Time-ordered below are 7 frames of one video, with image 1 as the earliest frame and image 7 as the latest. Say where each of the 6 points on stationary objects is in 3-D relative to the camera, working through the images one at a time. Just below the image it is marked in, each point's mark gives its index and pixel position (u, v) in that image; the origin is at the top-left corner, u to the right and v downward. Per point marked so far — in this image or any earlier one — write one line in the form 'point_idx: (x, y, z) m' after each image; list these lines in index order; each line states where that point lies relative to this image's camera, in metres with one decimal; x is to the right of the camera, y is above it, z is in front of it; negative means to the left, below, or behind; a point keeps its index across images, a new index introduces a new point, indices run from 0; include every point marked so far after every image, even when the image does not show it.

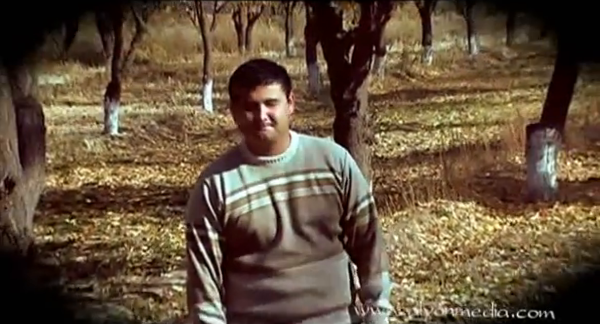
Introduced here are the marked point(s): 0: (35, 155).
0: (-0.7, 0.0, +2.2) m
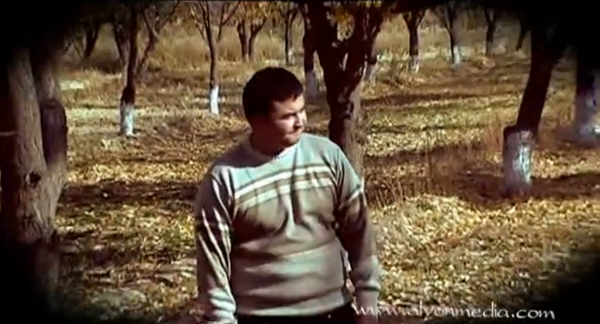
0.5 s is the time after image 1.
0: (-0.7, 0.0, +2.5) m
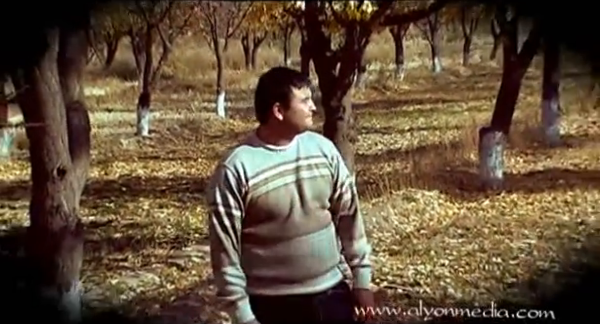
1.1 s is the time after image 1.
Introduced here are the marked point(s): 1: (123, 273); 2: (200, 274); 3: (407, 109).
0: (-0.8, 0.0, +2.8) m
1: (-0.6, -0.4, +2.8) m
2: (-0.4, -0.4, +2.8) m
3: (+0.4, +0.2, +2.9) m
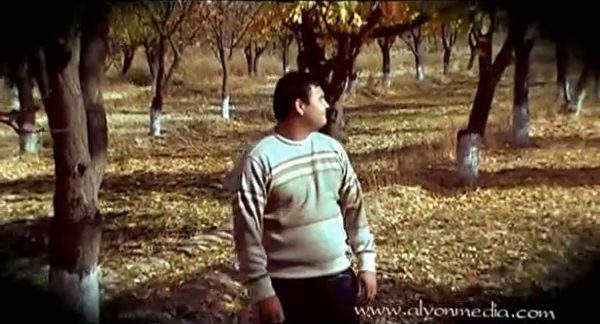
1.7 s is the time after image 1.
0: (-0.8, 0.0, +3.1) m
1: (-0.6, -0.4, +3.1) m
2: (-0.4, -0.4, +3.1) m
3: (+0.4, +0.2, +3.3) m
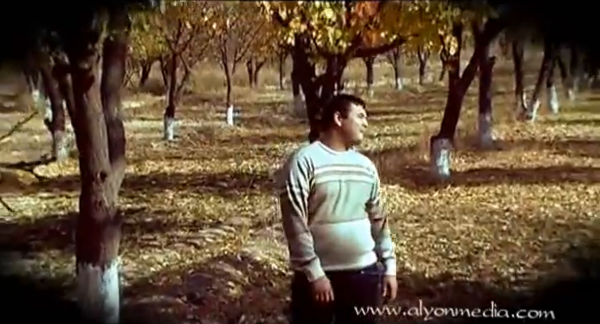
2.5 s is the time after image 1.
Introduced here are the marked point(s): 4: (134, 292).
0: (-0.8, 0.0, +3.5) m
1: (-0.6, -0.4, +3.5) m
2: (-0.4, -0.4, +3.5) m
3: (+0.3, +0.2, +3.7) m
4: (-0.7, -0.5, +3.1) m
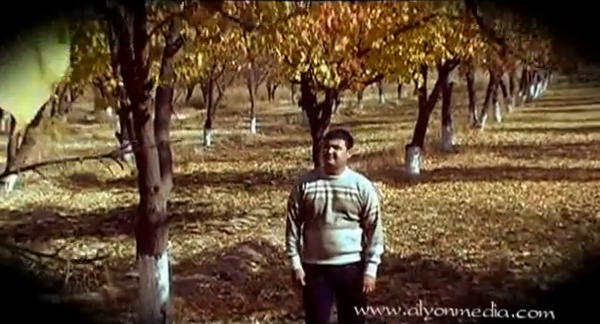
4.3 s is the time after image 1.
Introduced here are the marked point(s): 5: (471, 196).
0: (-0.8, 0.0, +4.7) m
1: (-0.6, -0.4, +4.7) m
2: (-0.3, -0.4, +4.7) m
3: (+0.4, +0.2, +4.8) m
4: (-0.6, -0.6, +4.3) m
5: (+1.0, -0.2, +4.6) m
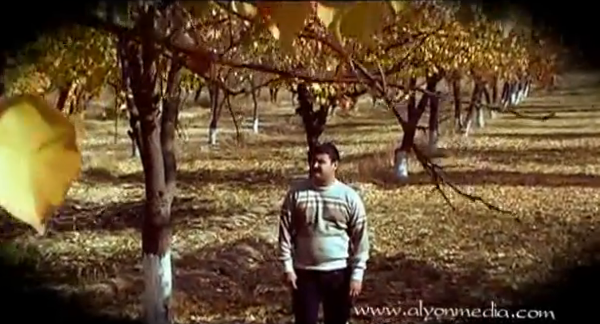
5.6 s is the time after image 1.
0: (-0.8, 0.0, +5.0) m
1: (-0.6, -0.4, +5.1) m
2: (-0.4, -0.4, +5.1) m
3: (+0.4, +0.2, +5.2) m
4: (-0.7, -0.6, +4.7) m
5: (+1.0, -0.2, +5.0) m
